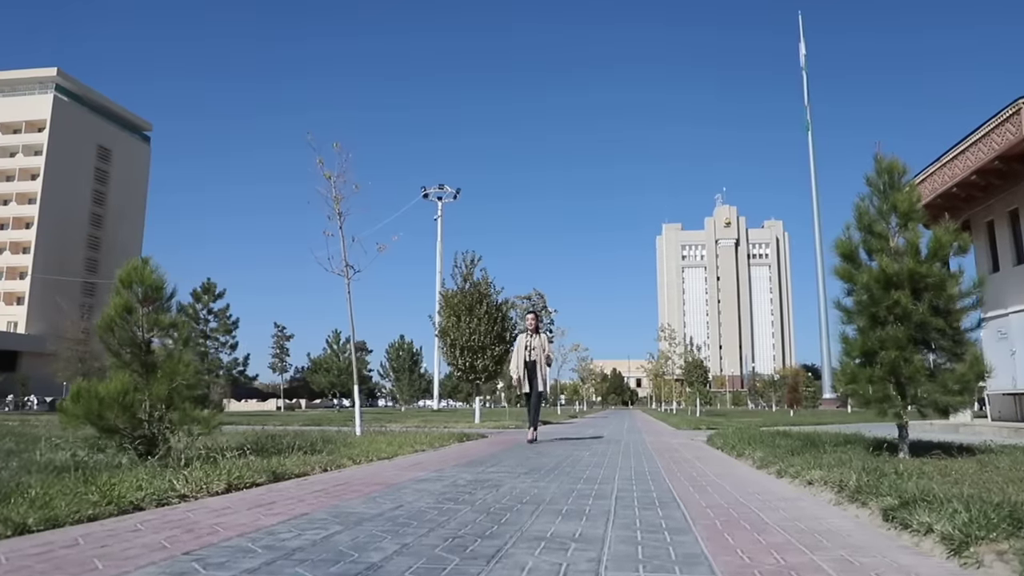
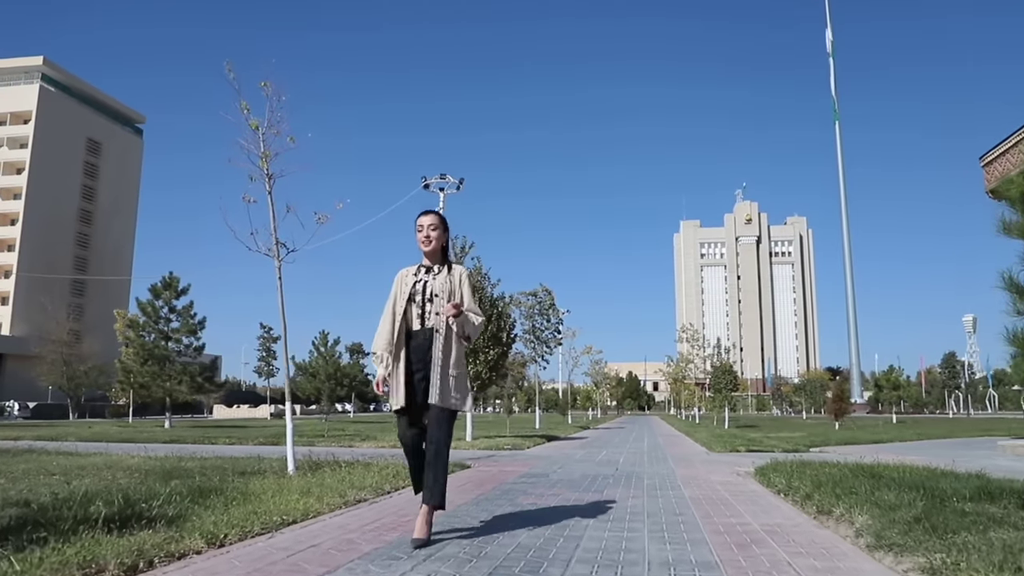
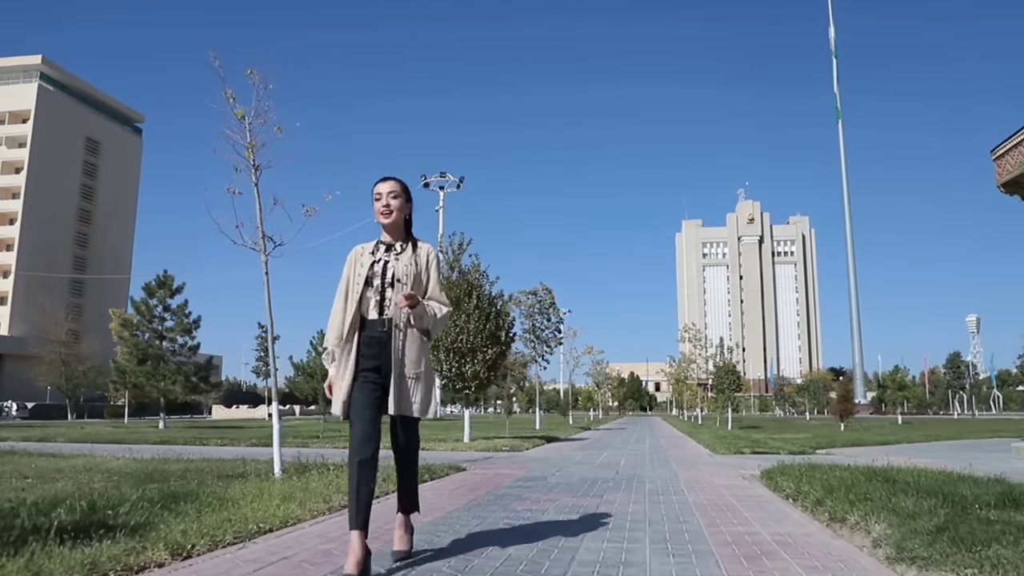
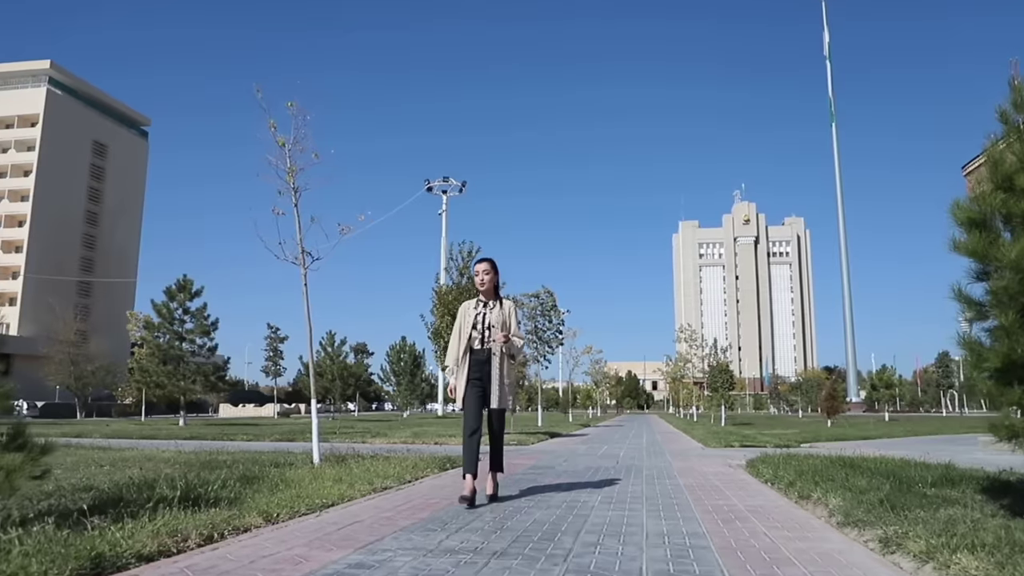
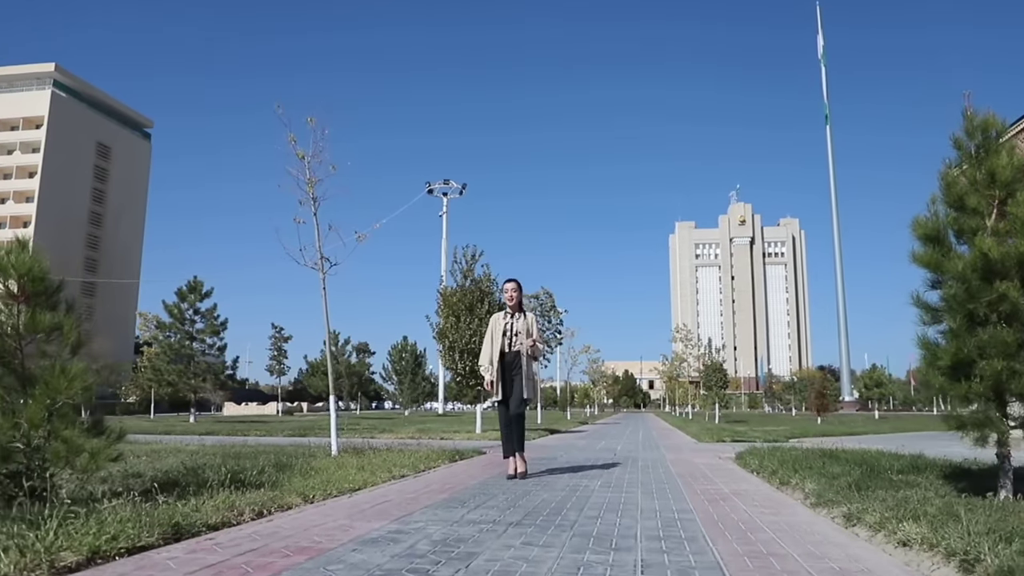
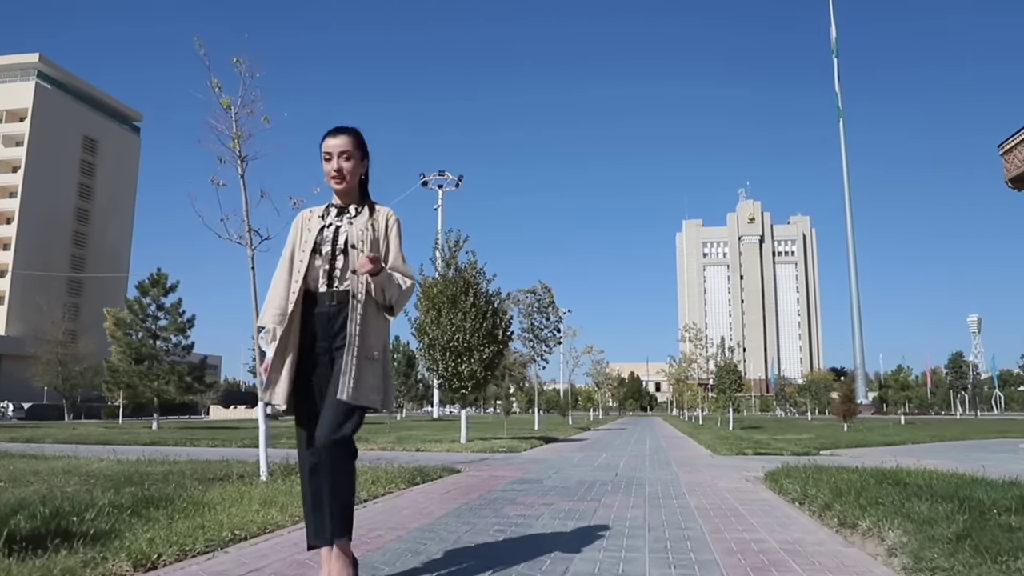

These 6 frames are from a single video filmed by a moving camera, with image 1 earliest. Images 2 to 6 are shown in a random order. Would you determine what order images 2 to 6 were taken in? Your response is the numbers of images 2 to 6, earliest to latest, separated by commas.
5, 4, 2, 3, 6
